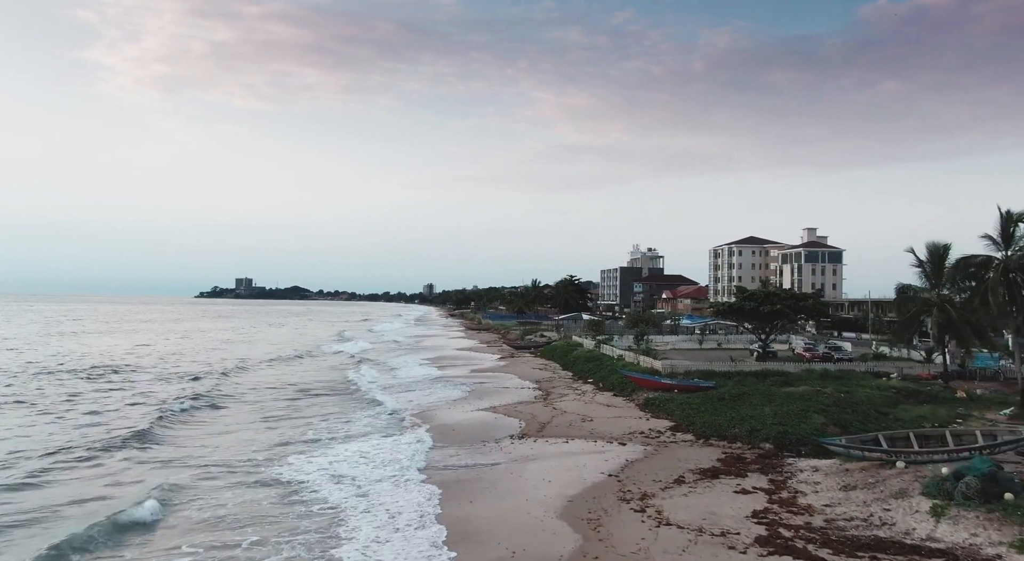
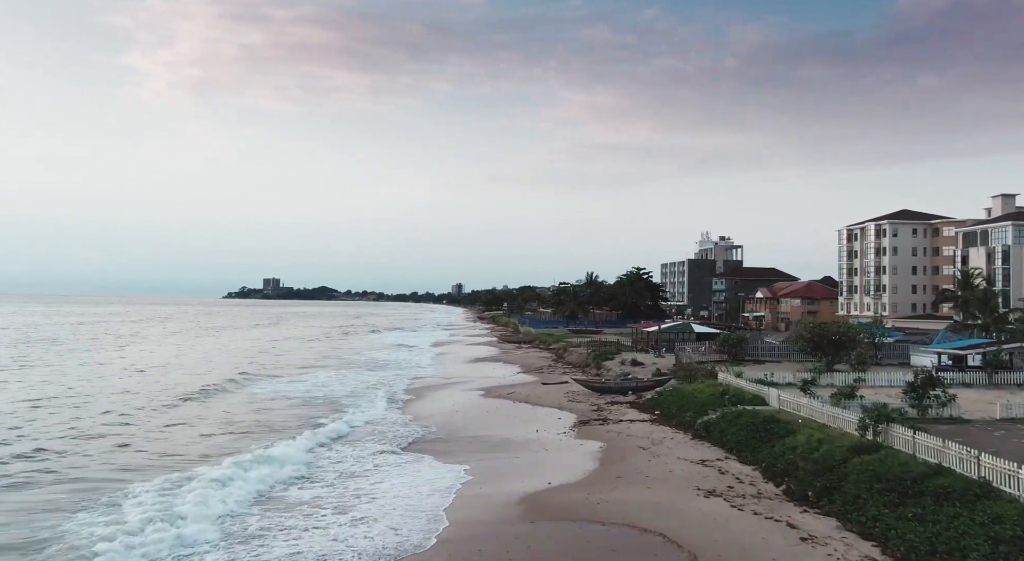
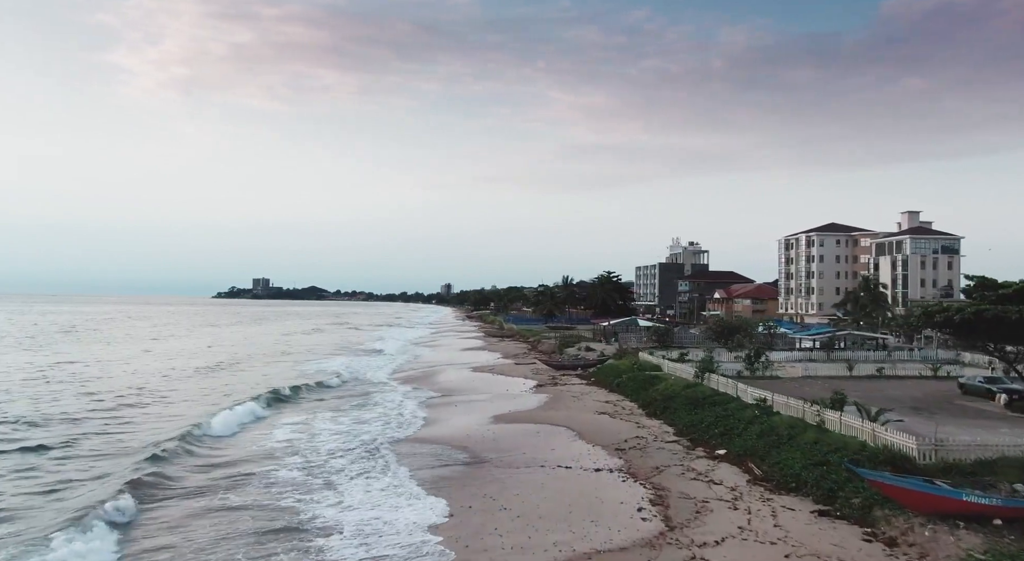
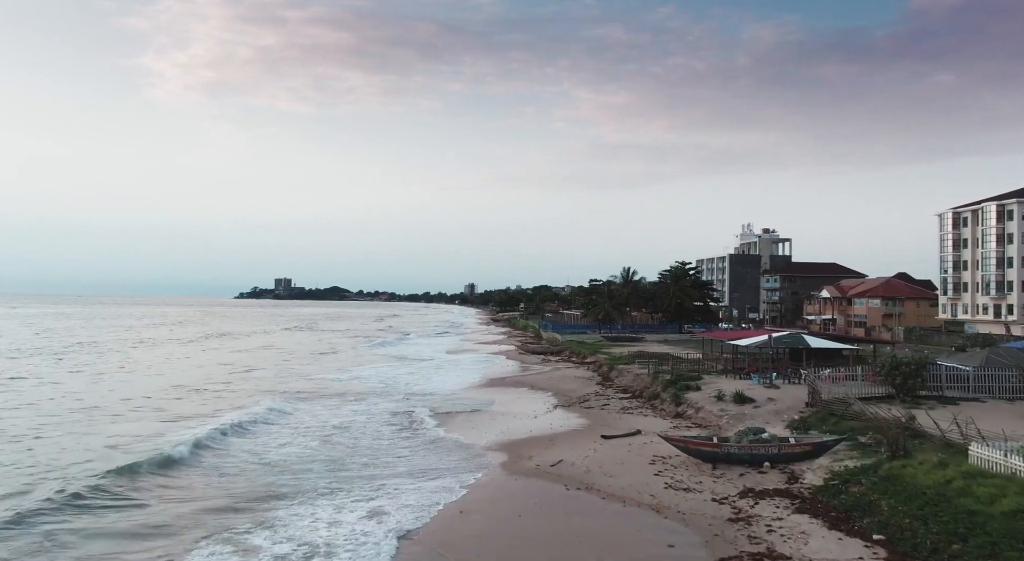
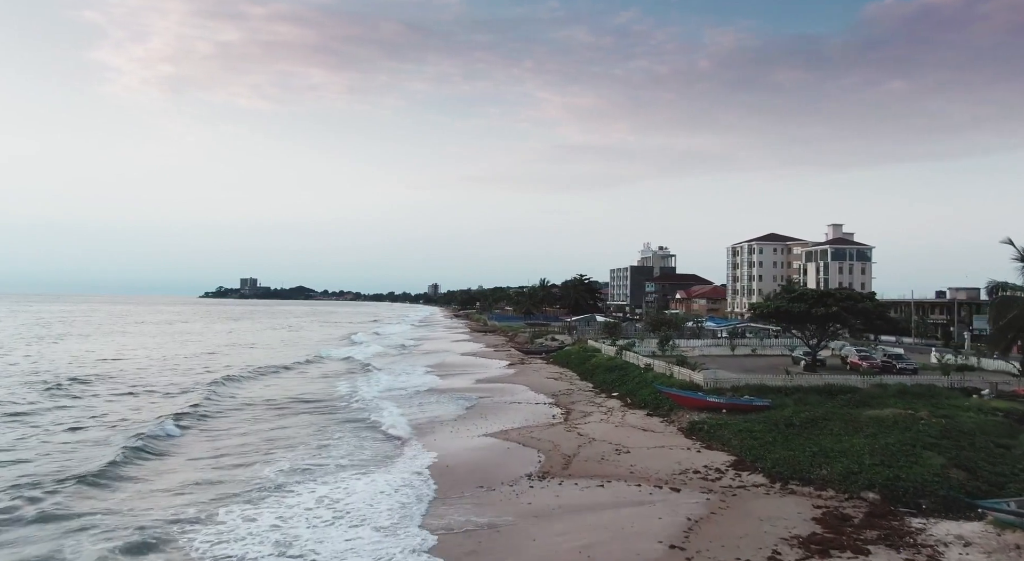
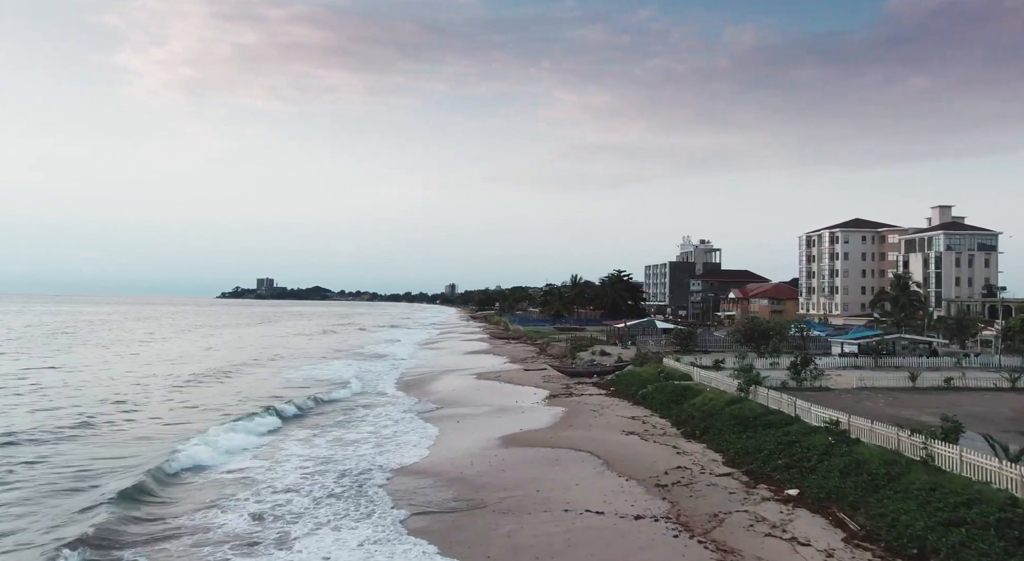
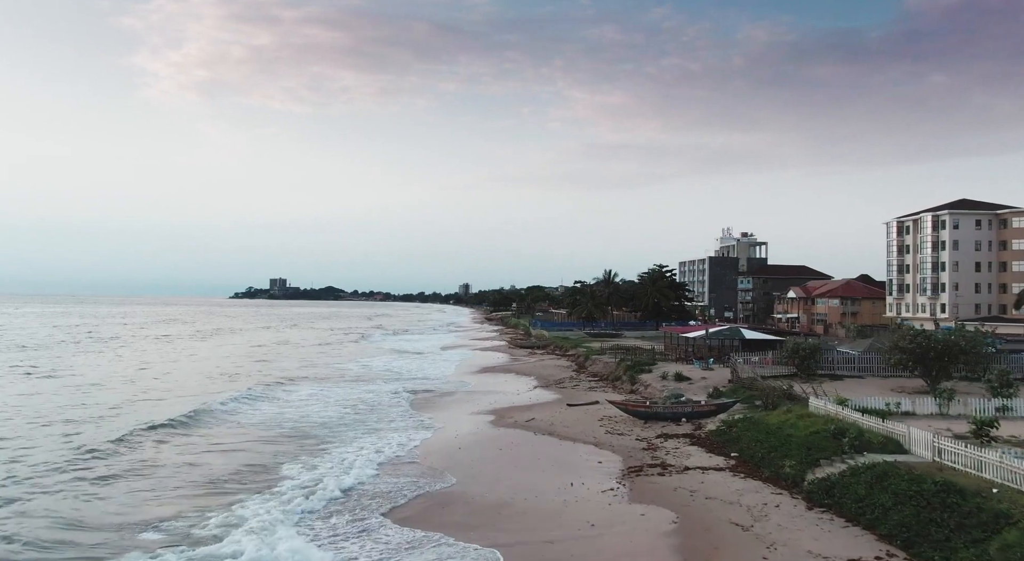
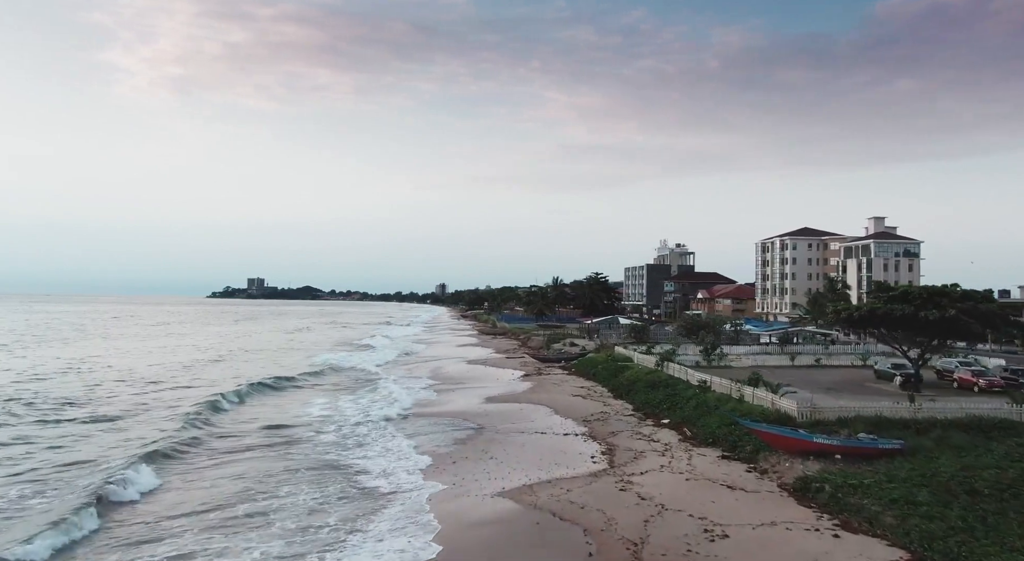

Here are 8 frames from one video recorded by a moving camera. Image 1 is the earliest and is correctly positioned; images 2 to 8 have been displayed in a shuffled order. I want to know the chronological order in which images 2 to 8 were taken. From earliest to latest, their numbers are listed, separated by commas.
5, 8, 3, 6, 2, 7, 4
